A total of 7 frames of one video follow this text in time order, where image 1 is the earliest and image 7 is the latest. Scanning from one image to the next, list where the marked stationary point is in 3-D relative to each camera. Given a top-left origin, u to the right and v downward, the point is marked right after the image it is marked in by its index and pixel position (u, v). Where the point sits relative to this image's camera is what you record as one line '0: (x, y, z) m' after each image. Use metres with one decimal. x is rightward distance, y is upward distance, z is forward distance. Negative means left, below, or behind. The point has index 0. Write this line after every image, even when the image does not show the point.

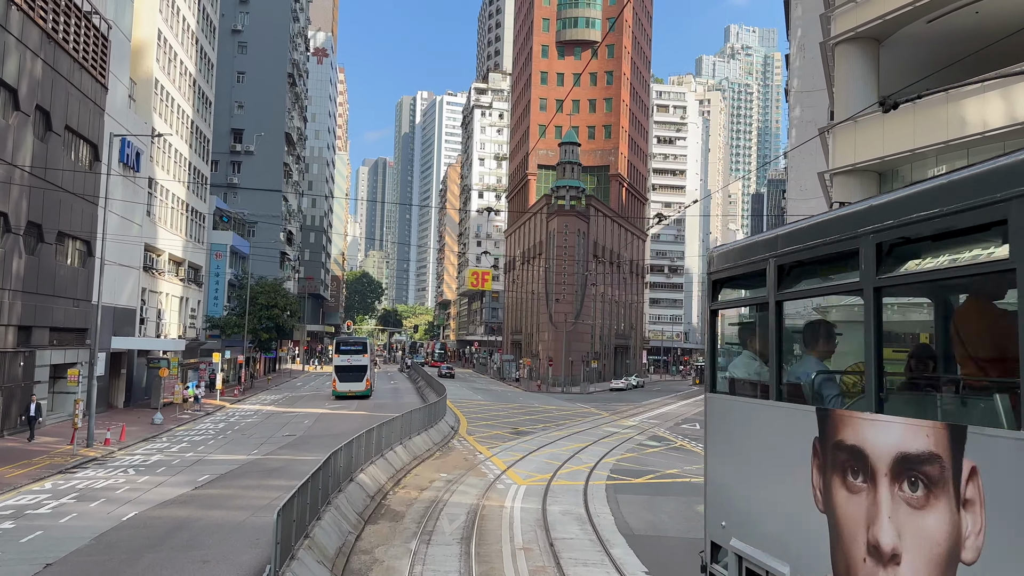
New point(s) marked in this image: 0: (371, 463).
0: (-3.3, -4.2, +18.9) m
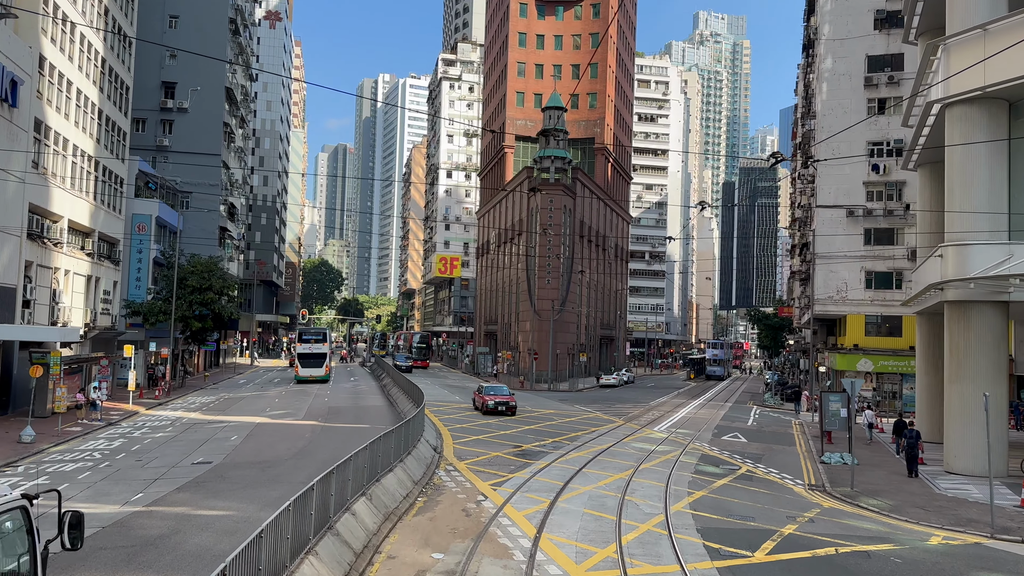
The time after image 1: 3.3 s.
0: (-2.6, -3.3, +9.9) m
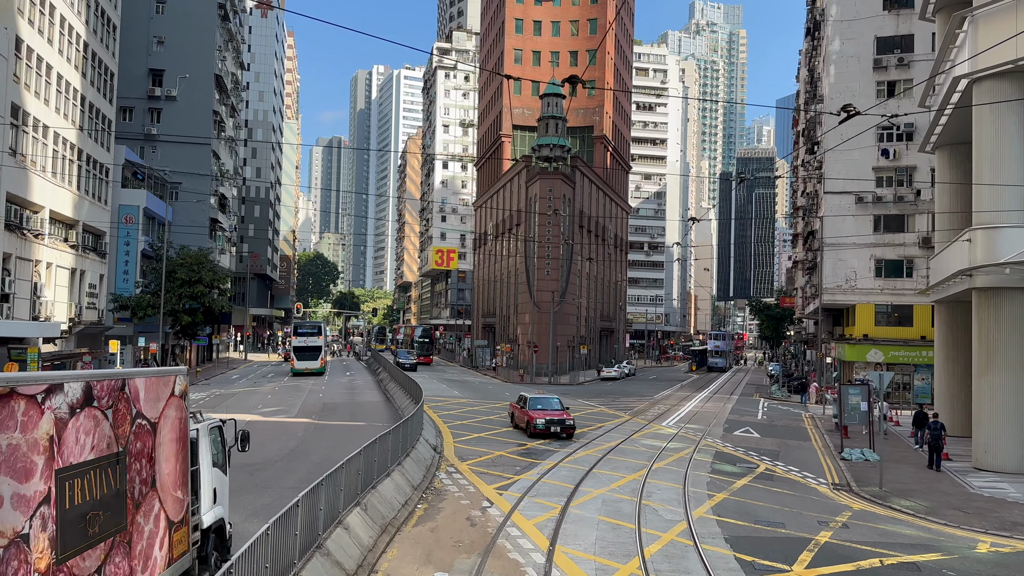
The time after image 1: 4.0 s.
0: (-2.4, -3.2, +8.5) m
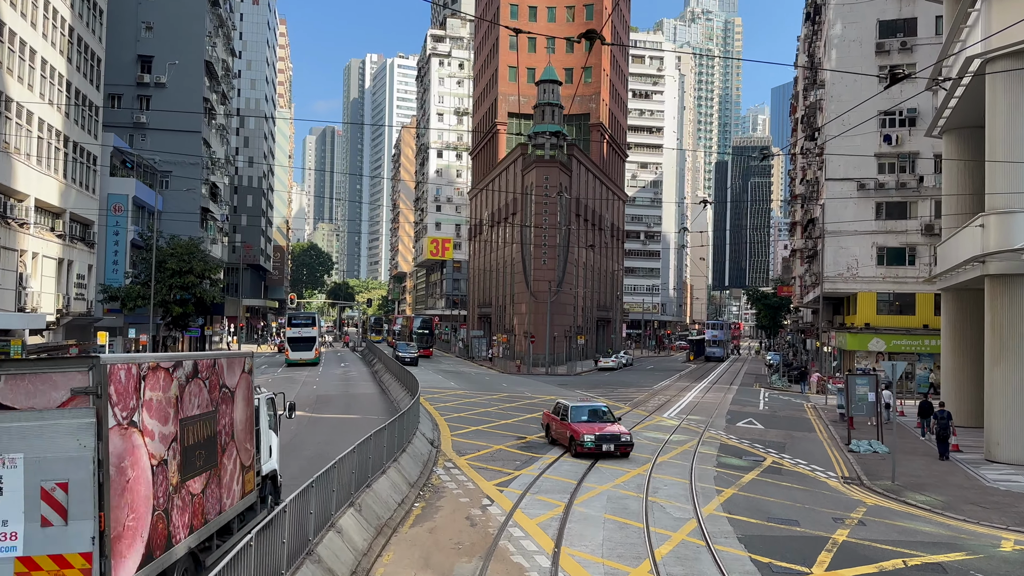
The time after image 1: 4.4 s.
0: (-2.3, -3.0, +7.8) m
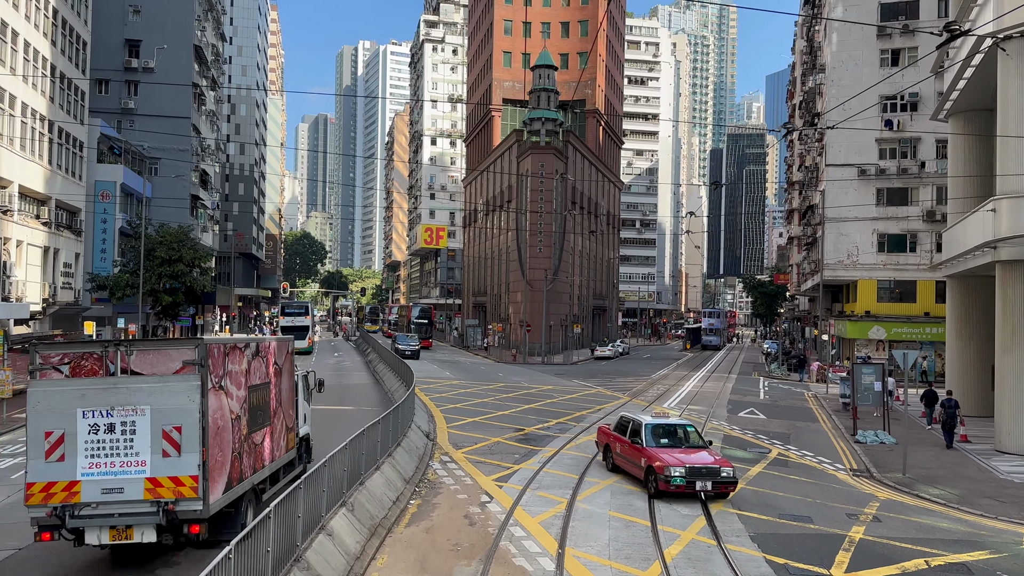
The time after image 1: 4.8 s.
0: (-2.3, -2.9, +7.1) m
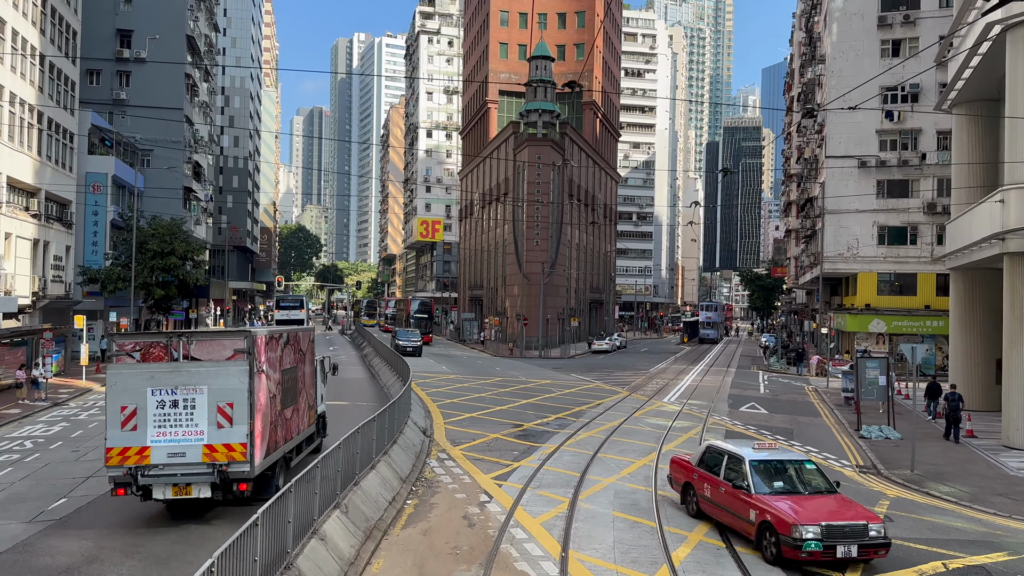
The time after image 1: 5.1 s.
0: (-2.2, -2.8, +6.7) m
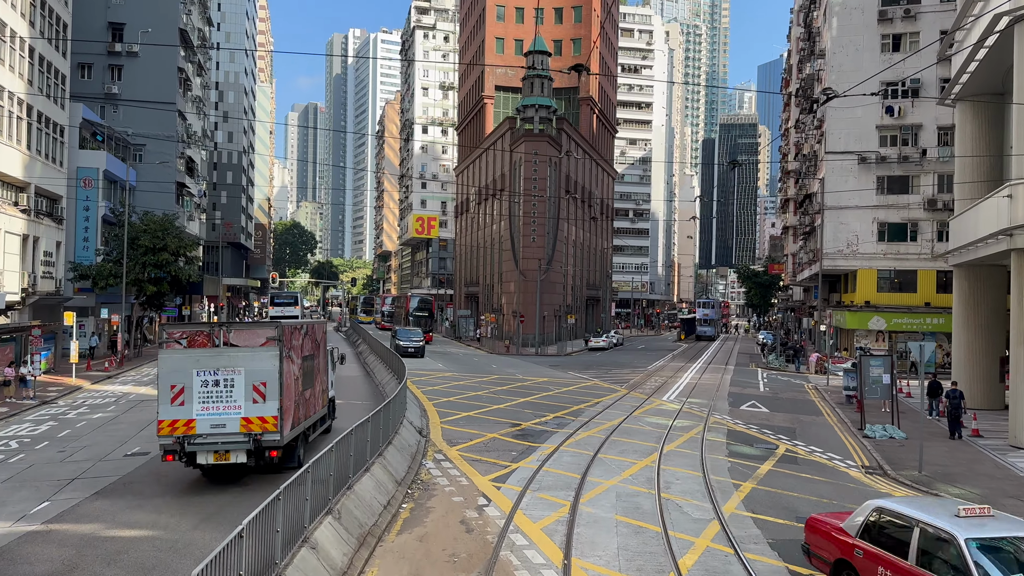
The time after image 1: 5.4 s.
0: (-2.2, -2.8, +6.2) m
